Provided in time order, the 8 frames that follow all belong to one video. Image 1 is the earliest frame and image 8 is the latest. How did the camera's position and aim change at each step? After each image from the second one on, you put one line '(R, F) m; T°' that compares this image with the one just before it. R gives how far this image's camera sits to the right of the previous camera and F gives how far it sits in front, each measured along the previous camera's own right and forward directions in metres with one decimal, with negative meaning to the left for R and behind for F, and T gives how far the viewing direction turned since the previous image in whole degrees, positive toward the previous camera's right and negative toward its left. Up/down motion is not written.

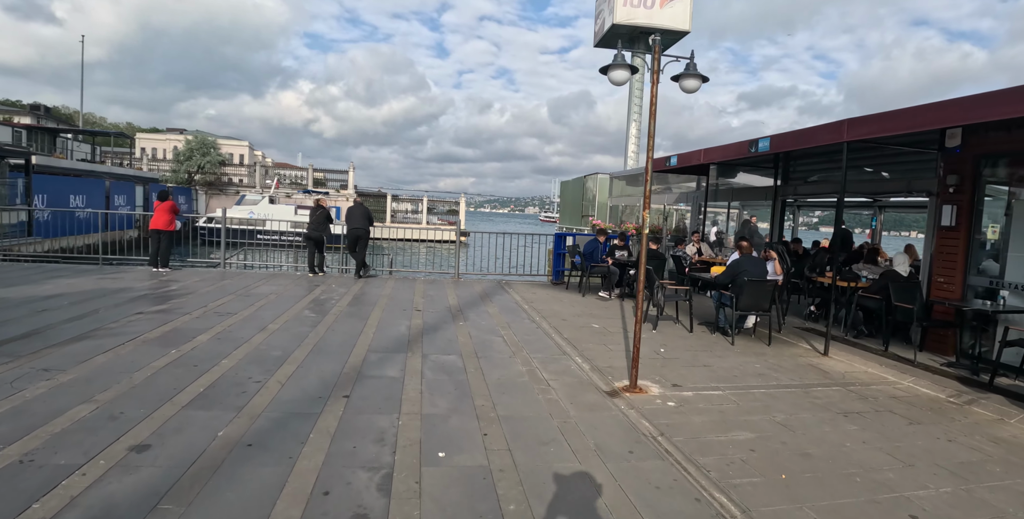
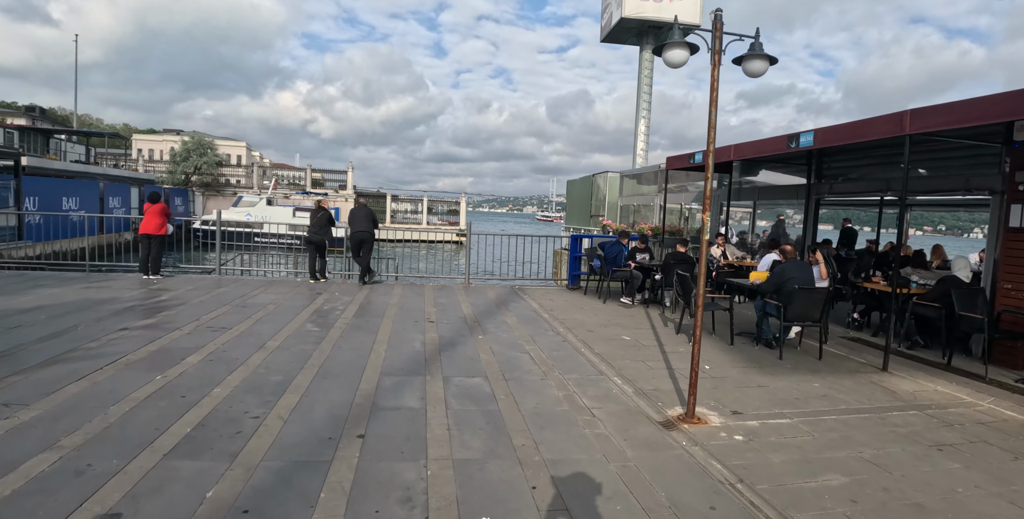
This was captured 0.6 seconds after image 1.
(-0.3, +0.7) m; 0°
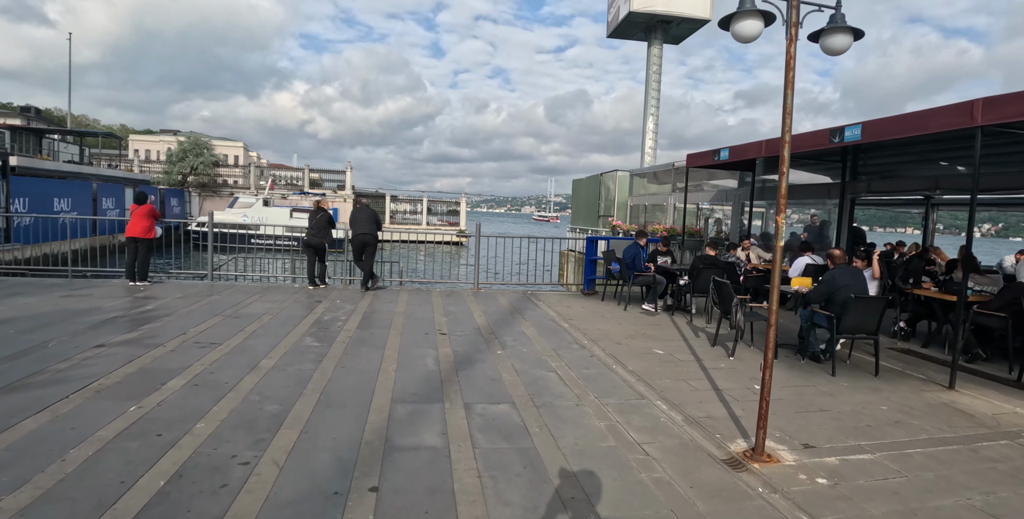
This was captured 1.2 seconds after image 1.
(-0.3, +0.7) m; 0°
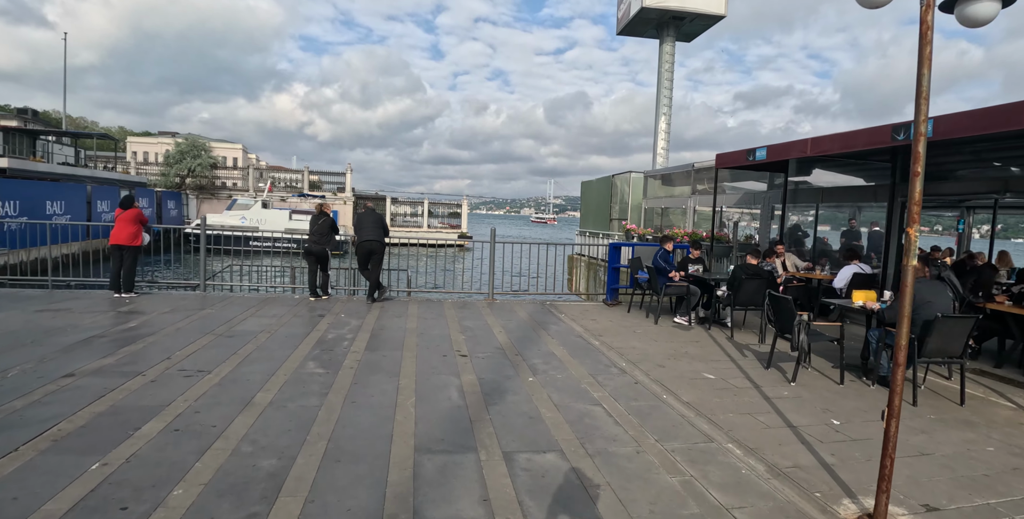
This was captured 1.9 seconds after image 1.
(-0.3, +0.8) m; 0°
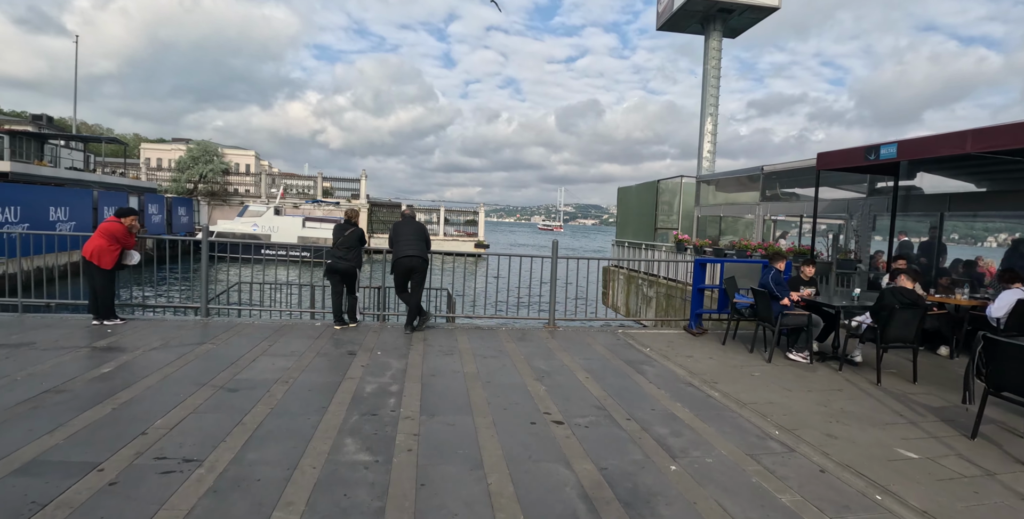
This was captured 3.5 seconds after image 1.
(-0.8, +1.7) m; -1°
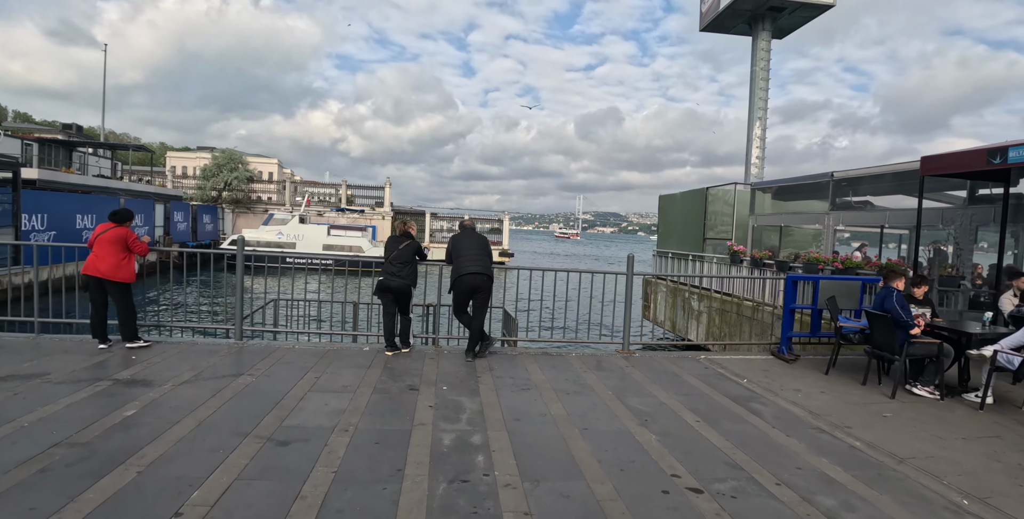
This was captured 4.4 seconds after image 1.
(-0.7, +0.9) m; -2°
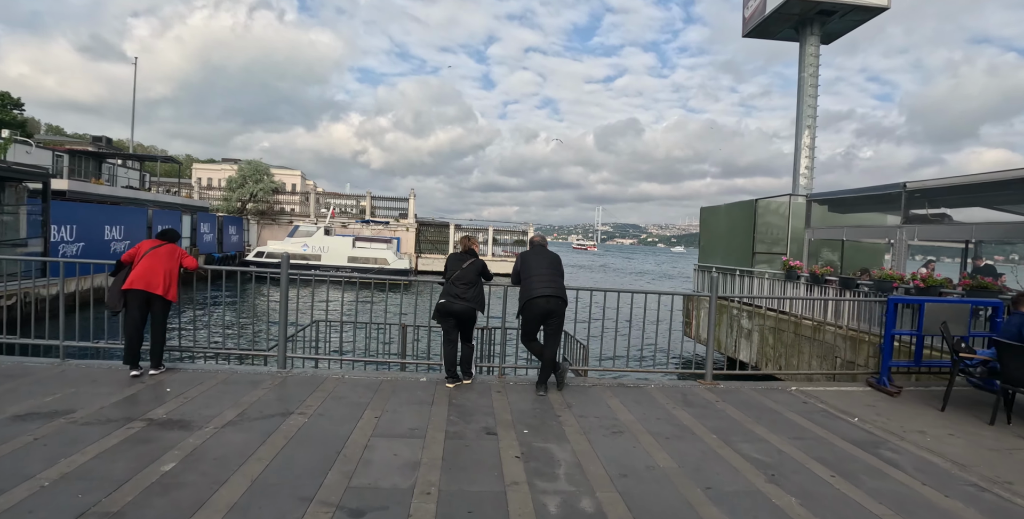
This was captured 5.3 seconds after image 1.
(-0.6, +0.7) m; -2°
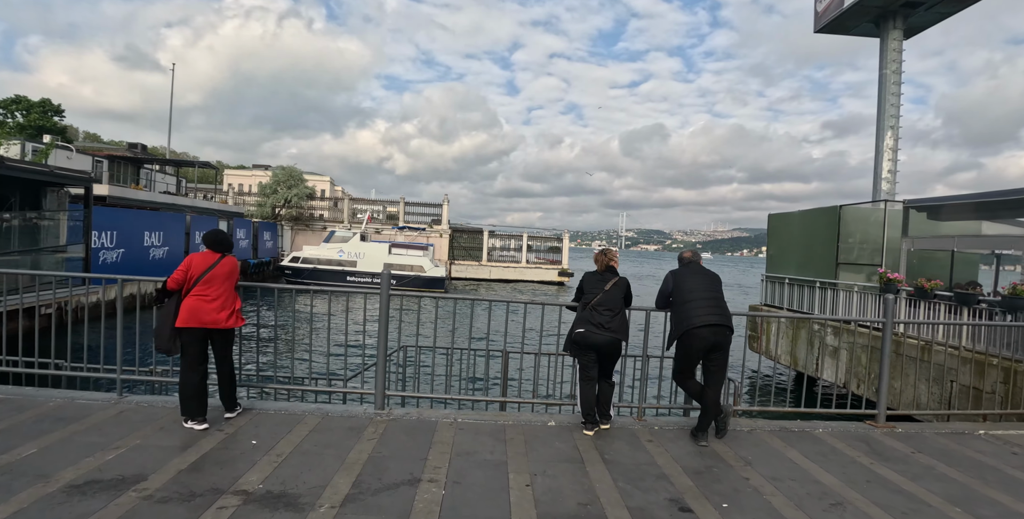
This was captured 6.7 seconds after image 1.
(-1.0, +1.0) m; -2°
